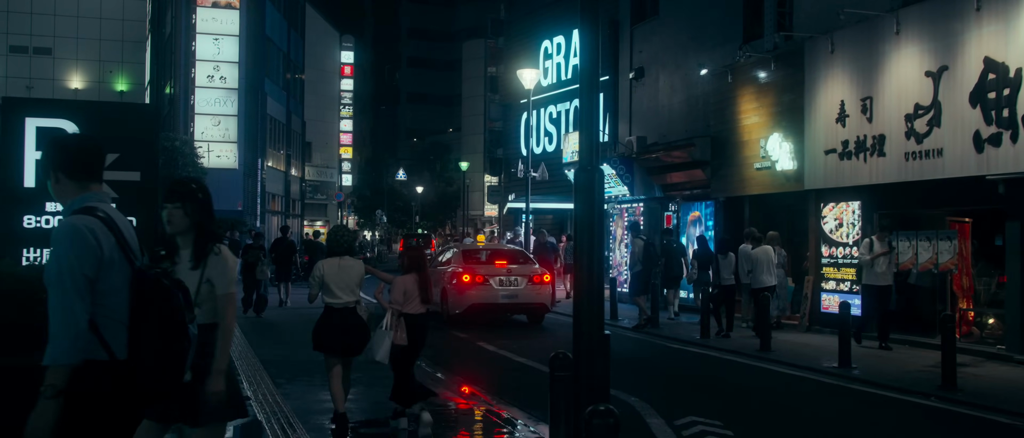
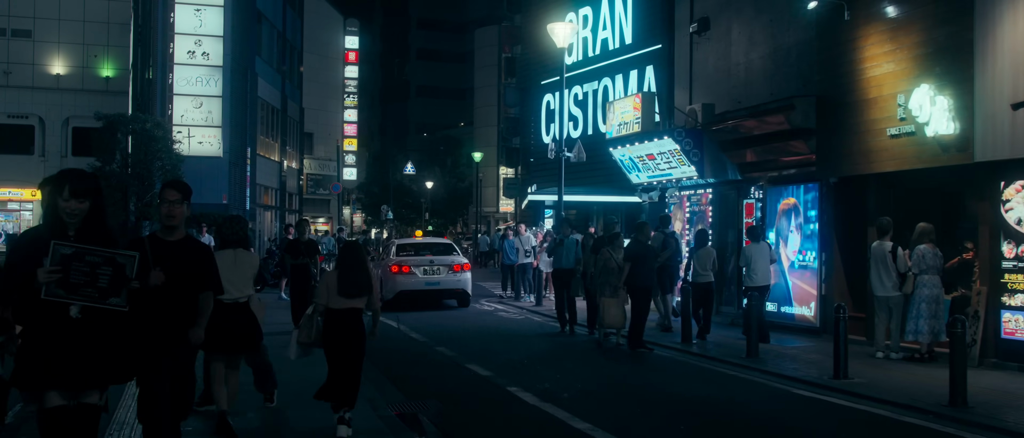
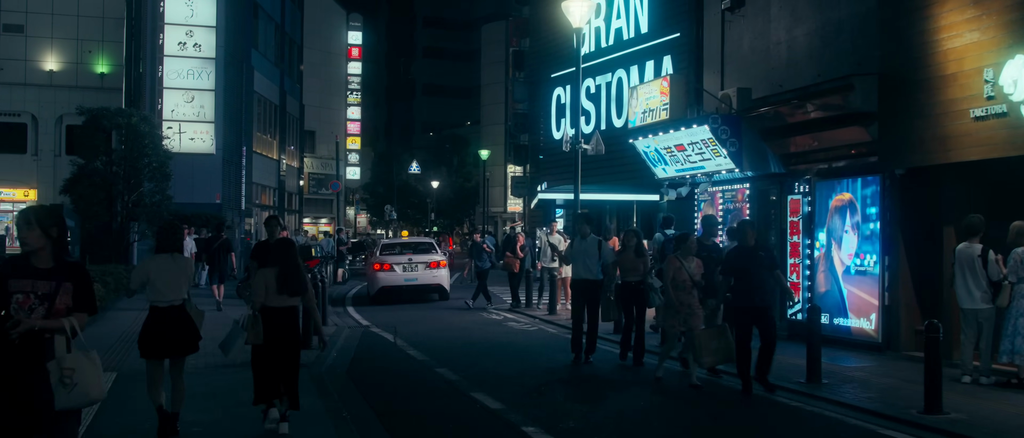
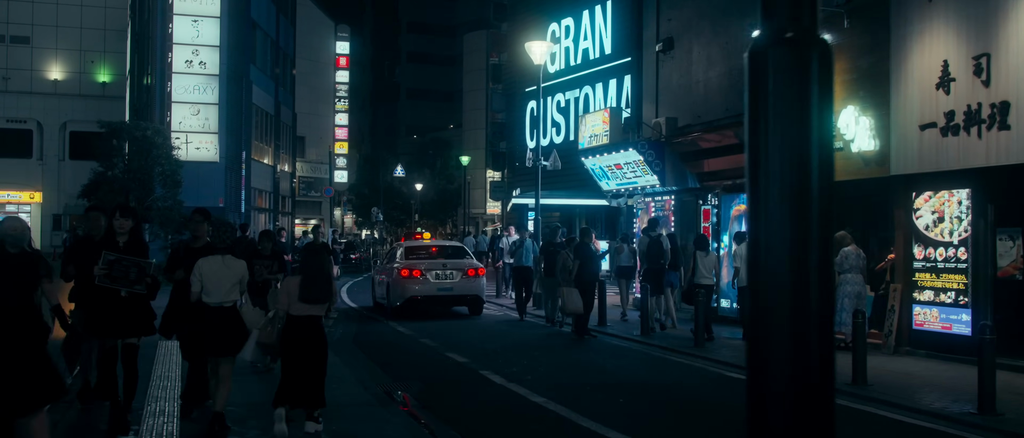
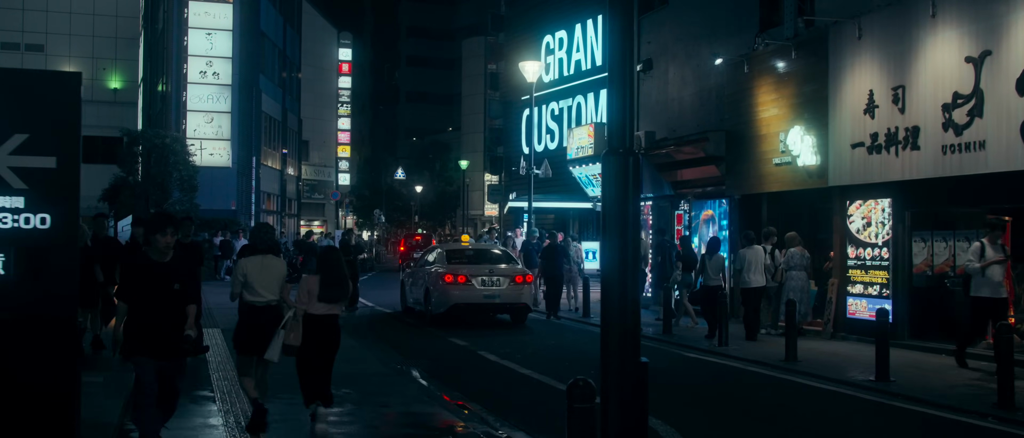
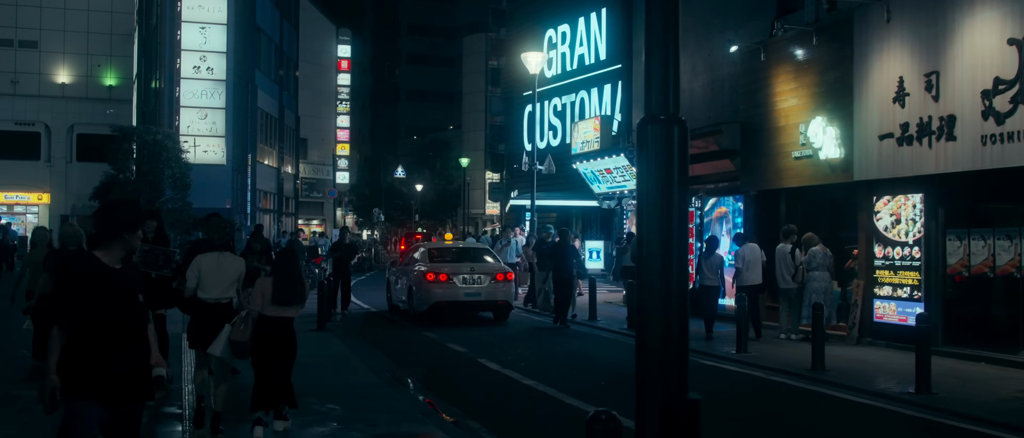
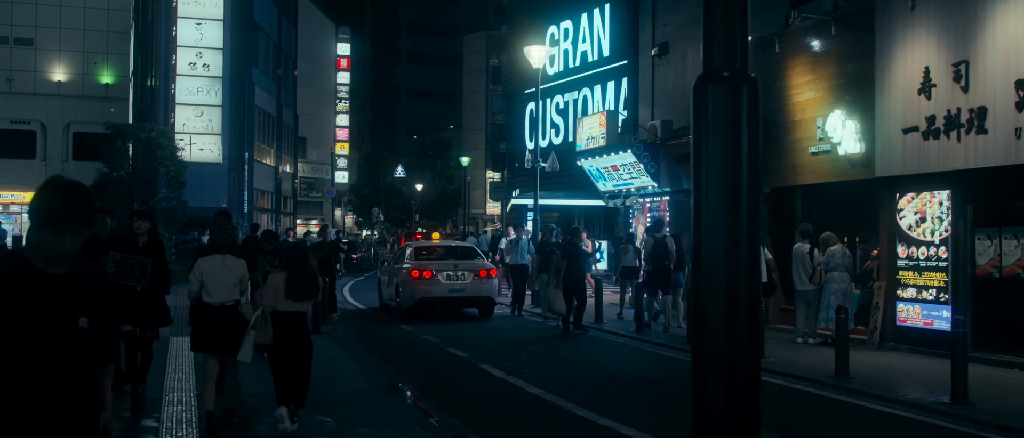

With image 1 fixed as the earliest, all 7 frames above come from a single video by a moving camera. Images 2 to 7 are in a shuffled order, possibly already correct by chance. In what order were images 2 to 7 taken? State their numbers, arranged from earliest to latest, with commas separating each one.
5, 6, 7, 4, 2, 3
